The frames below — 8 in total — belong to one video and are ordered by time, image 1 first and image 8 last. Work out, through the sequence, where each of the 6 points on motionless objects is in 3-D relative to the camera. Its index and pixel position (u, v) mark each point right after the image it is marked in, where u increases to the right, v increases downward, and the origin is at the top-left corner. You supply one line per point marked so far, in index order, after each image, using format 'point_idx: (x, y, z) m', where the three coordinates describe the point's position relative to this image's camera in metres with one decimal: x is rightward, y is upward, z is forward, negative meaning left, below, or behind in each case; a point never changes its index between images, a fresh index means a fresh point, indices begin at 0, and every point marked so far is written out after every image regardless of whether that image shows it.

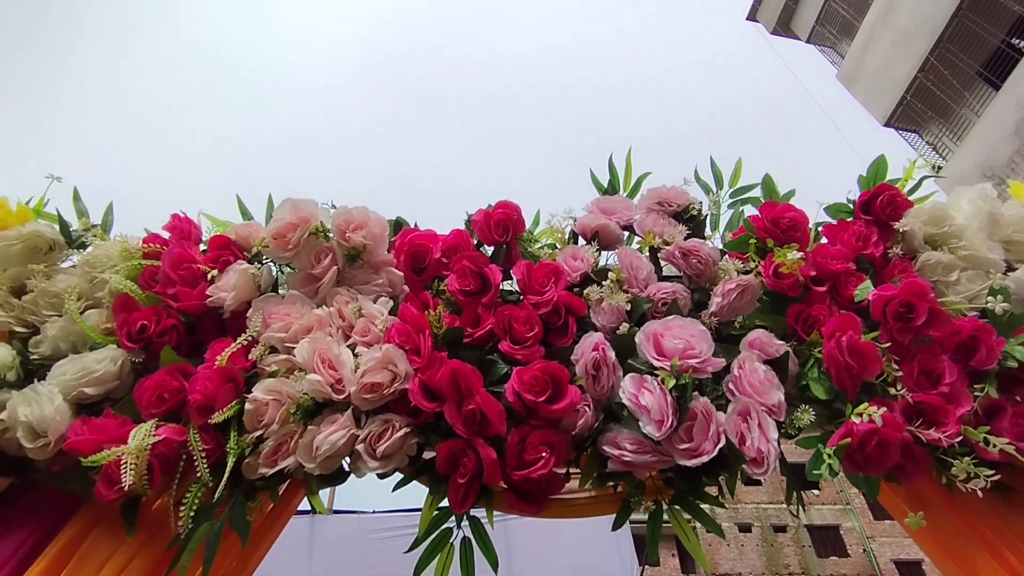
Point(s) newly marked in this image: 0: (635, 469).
0: (+0.2, -0.2, +0.8) m
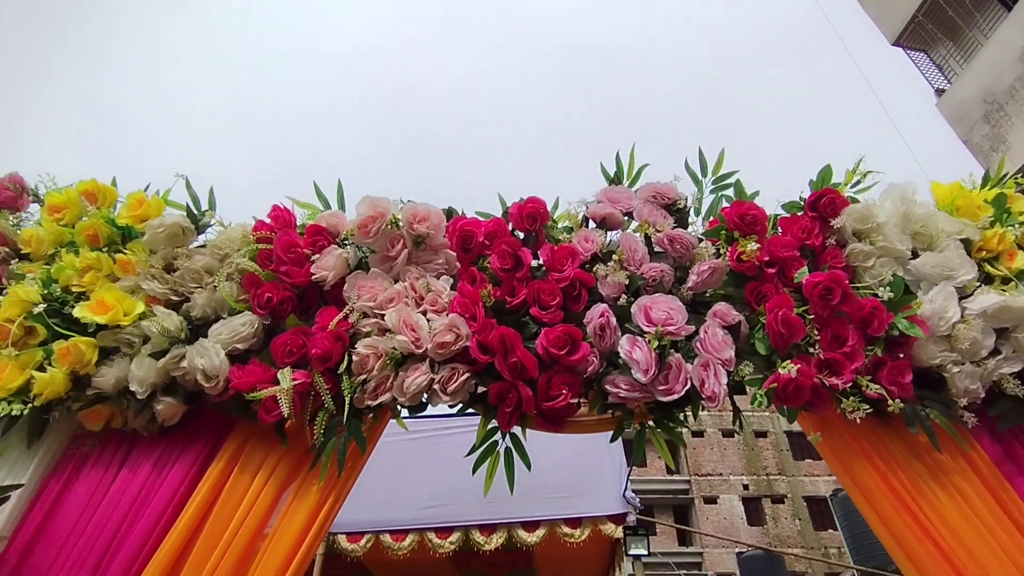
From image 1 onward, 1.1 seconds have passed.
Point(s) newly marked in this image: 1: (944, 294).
0: (+0.2, -0.2, +1.1) m
1: (+0.8, 0.0, +1.1) m
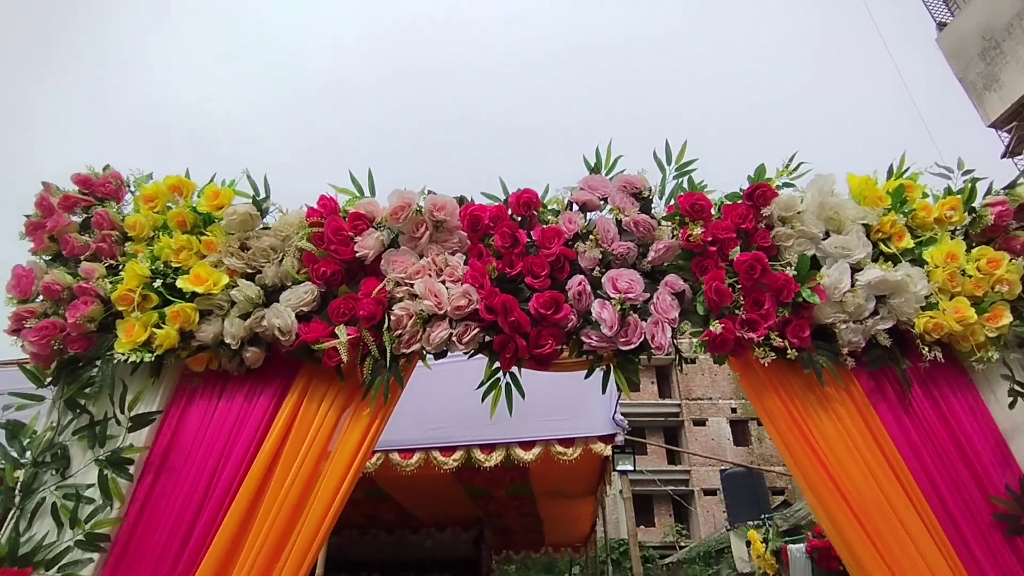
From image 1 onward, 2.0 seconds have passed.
0: (+0.2, -0.2, +1.5) m
1: (+0.8, 0.0, +1.5) m
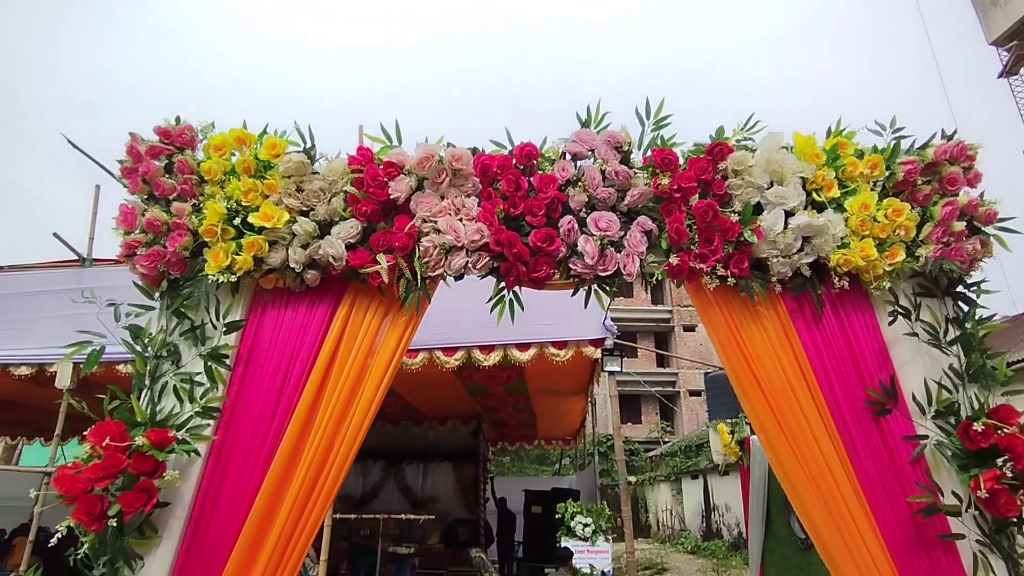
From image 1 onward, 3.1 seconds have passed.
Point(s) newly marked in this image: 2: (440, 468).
0: (+0.2, 0.0, +1.9) m
1: (+0.8, +0.2, +1.8) m
2: (-1.2, -3.0, +9.9) m
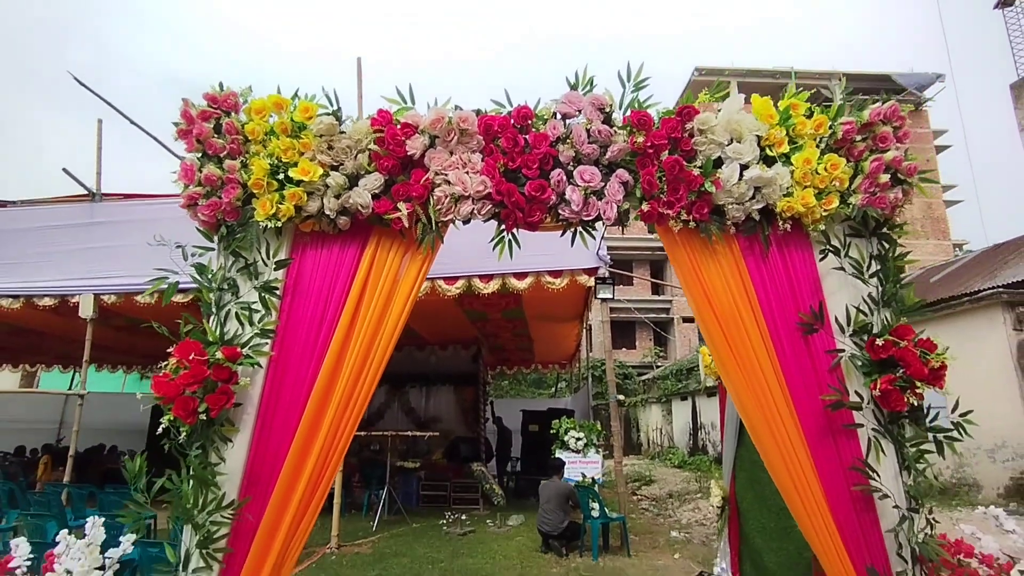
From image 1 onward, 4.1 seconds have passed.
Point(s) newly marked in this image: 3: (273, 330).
0: (+0.2, +0.3, +2.3) m
1: (+0.8, +0.4, +2.2) m
2: (-1.2, -1.8, +10.5) m
3: (-0.9, -0.2, +2.2) m
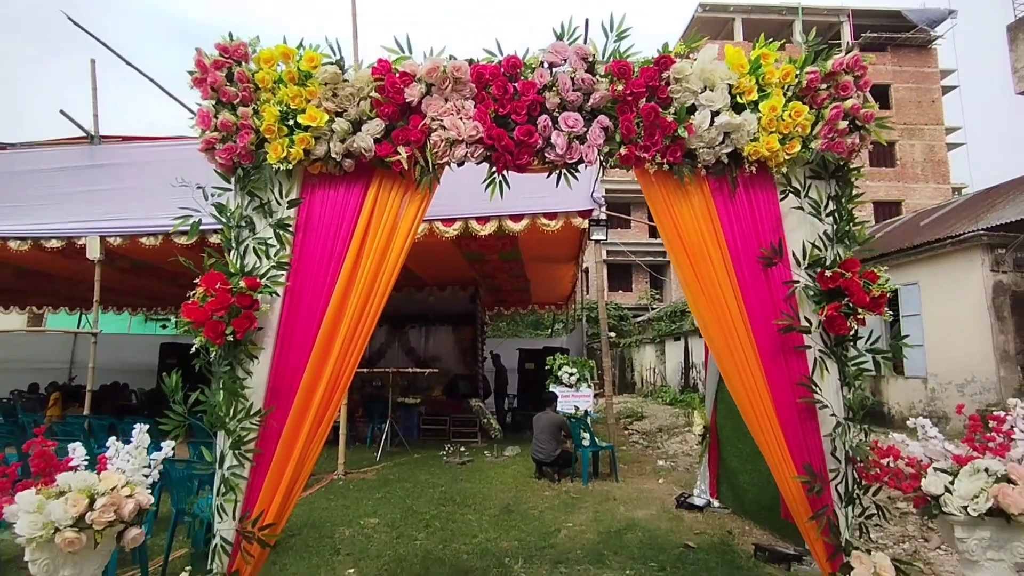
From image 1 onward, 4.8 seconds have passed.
0: (+0.2, +0.5, +2.5) m
1: (+0.8, +0.7, +2.4) m
2: (-1.3, -0.8, +10.9) m
3: (-0.9, +0.1, +2.4) m
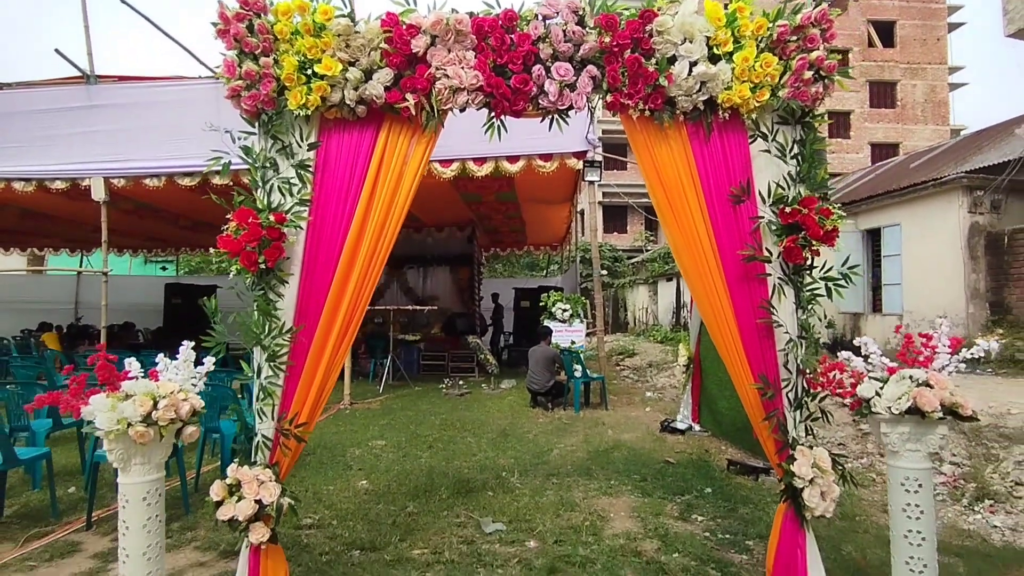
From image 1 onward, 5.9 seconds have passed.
0: (+0.2, +0.8, +2.8) m
1: (+0.8, +1.0, +2.6) m
2: (-1.4, +0.3, +11.2) m
3: (-0.9, +0.4, +2.7) m
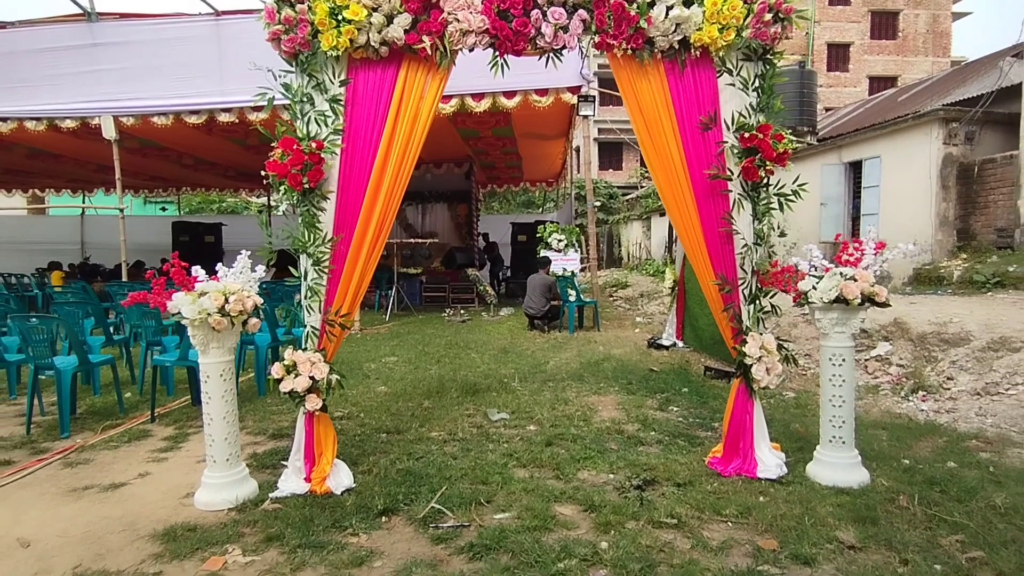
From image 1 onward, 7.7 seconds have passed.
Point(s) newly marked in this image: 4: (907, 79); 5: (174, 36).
0: (+0.2, +1.3, +3.2) m
1: (+0.8, +1.4, +3.1) m
2: (-1.4, +1.6, +11.7) m
3: (-0.9, +0.8, +3.2) m
4: (+13.0, +7.0, +20.0) m
5: (-4.3, +3.2, +7.7) m
